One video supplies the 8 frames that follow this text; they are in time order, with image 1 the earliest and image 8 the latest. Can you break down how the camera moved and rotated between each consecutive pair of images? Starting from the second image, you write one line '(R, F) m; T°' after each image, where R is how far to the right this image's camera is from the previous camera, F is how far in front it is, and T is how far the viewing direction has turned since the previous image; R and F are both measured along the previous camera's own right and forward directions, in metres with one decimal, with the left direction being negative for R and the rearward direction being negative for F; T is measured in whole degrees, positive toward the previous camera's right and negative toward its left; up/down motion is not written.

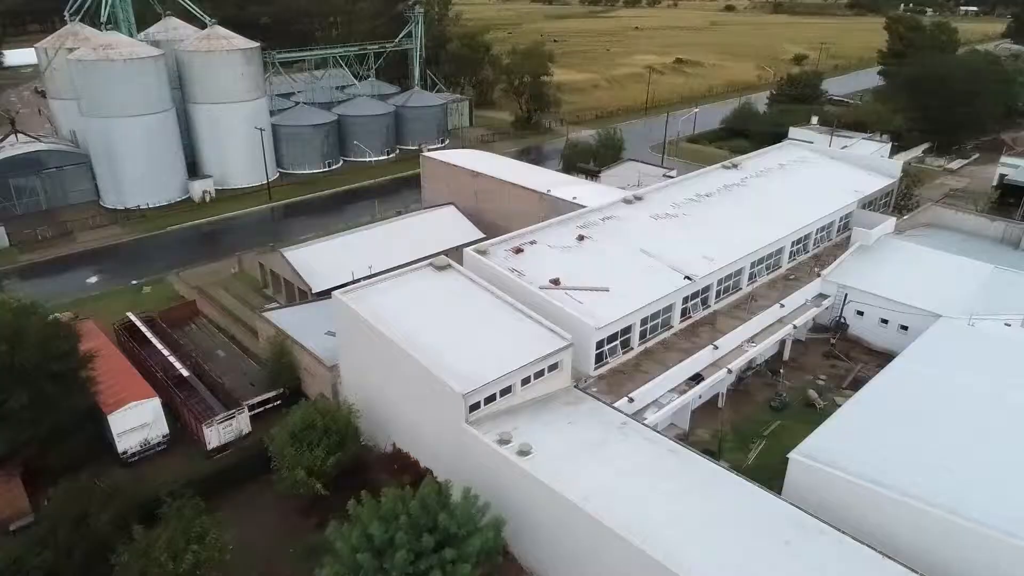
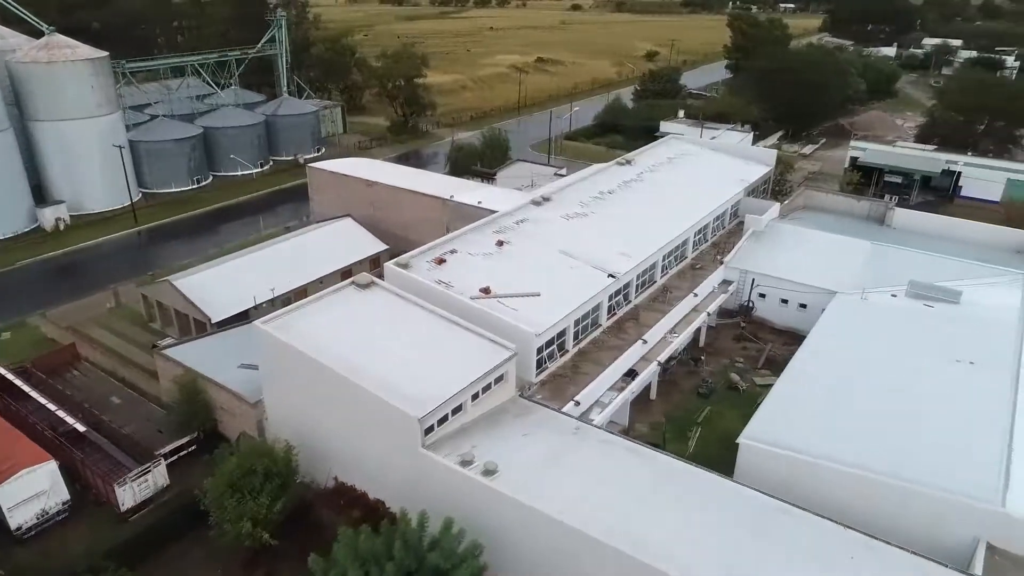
(-1.2, +0.5) m; +11°
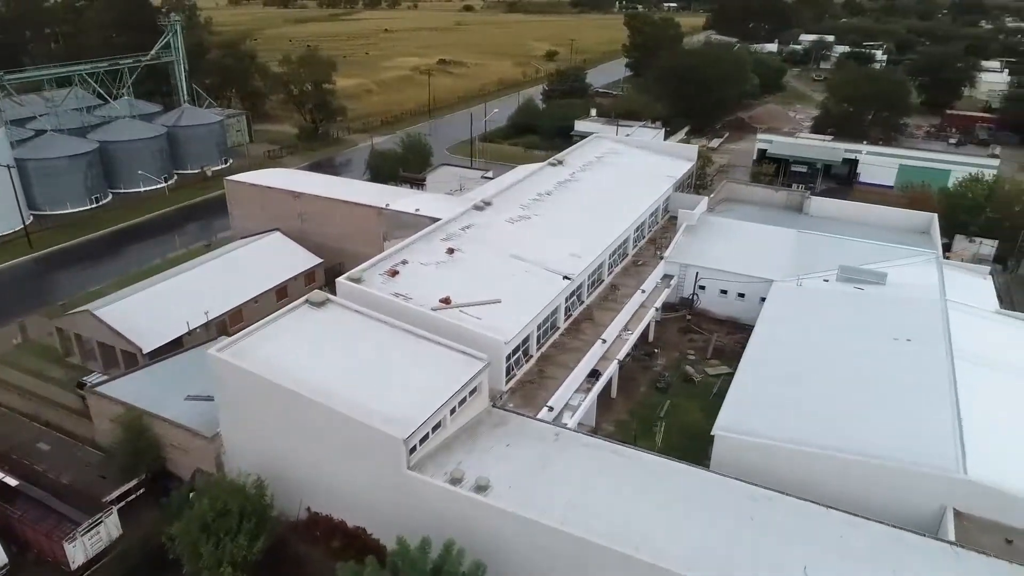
(-1.1, +0.3) m; +8°
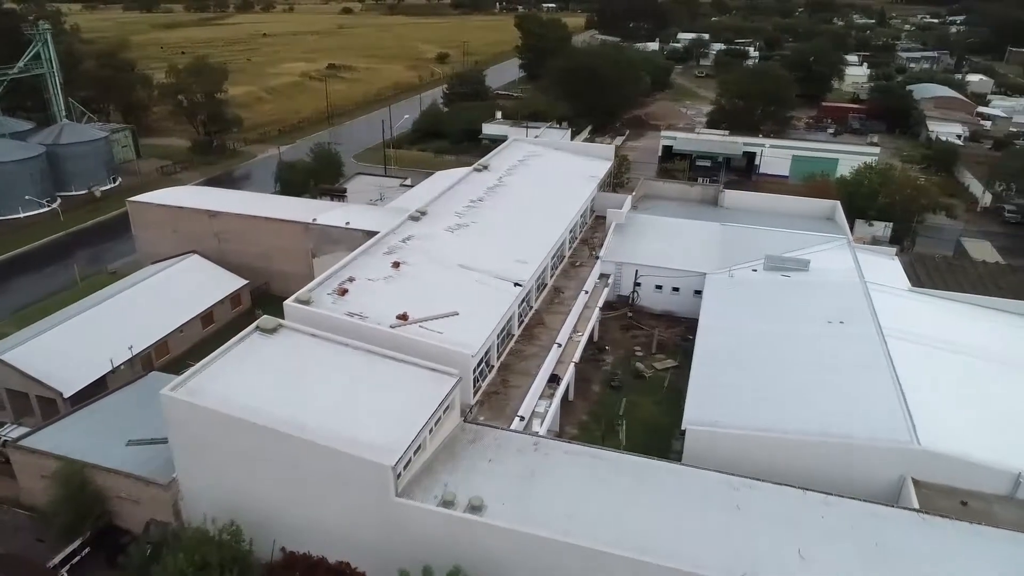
(-1.2, +0.3) m; +8°
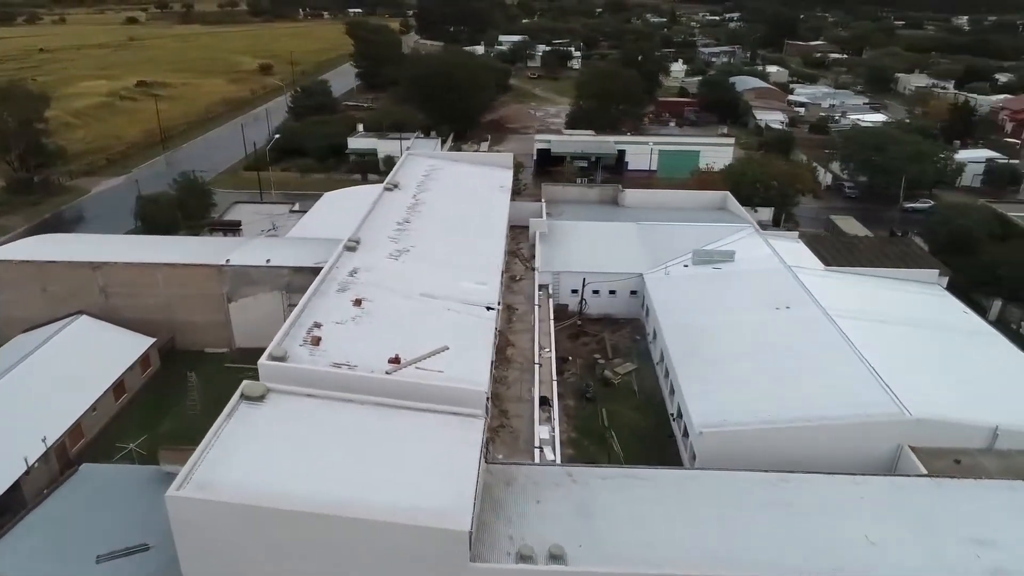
(-2.9, +1.0) m; +14°
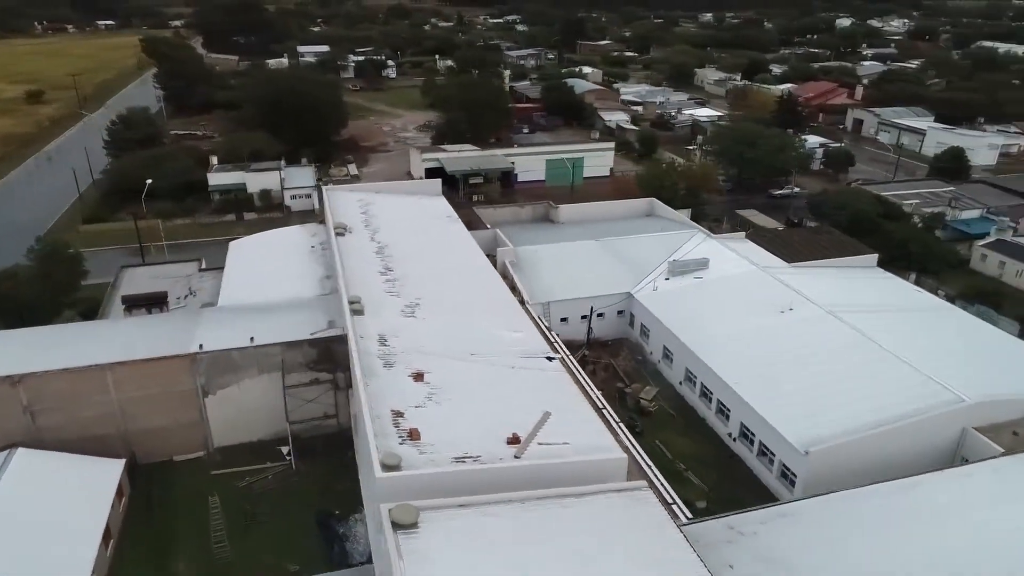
(-4.8, +2.0) m; +17°
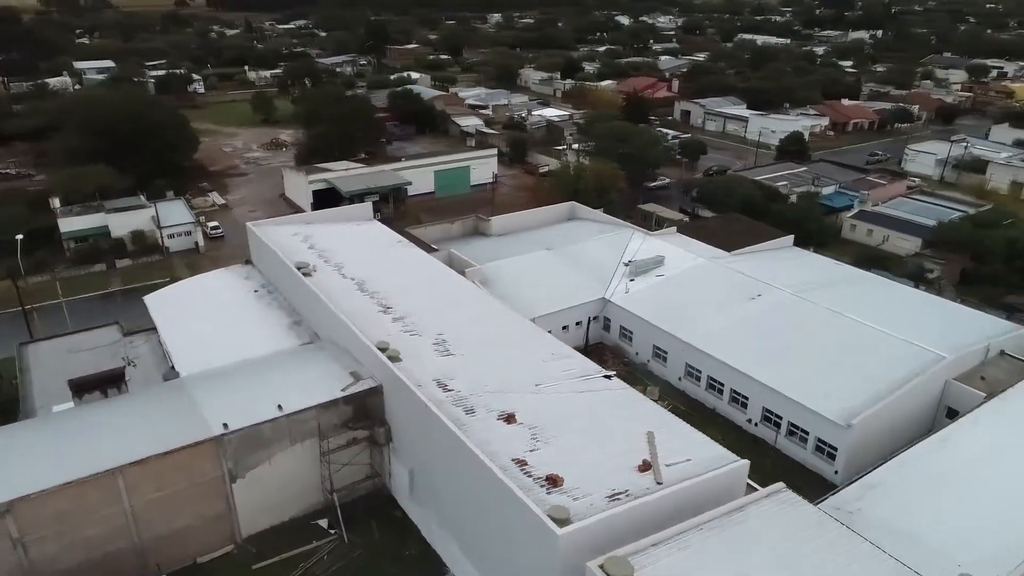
(-4.4, +1.1) m; +16°
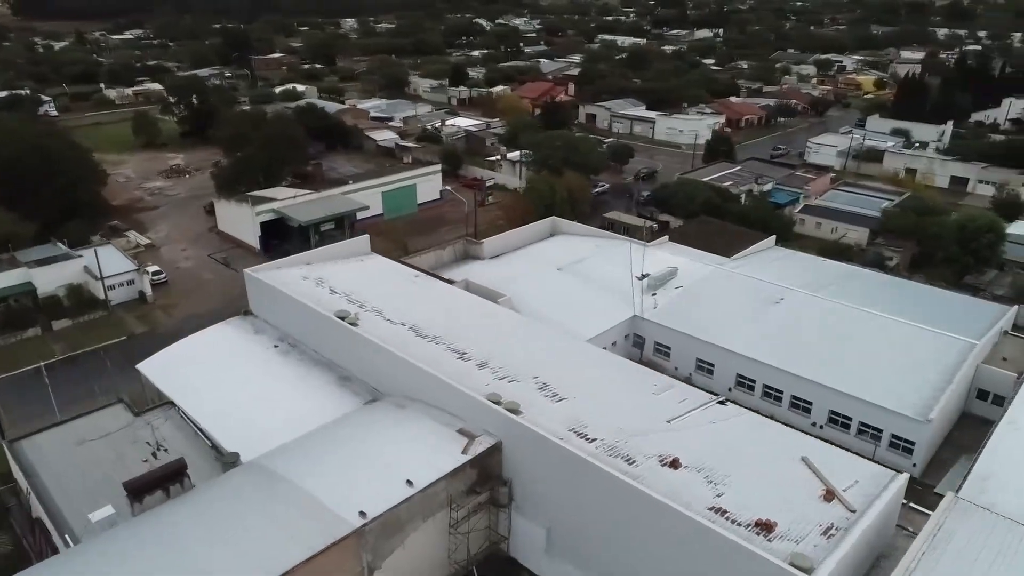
(-4.4, +1.2) m; +11°
